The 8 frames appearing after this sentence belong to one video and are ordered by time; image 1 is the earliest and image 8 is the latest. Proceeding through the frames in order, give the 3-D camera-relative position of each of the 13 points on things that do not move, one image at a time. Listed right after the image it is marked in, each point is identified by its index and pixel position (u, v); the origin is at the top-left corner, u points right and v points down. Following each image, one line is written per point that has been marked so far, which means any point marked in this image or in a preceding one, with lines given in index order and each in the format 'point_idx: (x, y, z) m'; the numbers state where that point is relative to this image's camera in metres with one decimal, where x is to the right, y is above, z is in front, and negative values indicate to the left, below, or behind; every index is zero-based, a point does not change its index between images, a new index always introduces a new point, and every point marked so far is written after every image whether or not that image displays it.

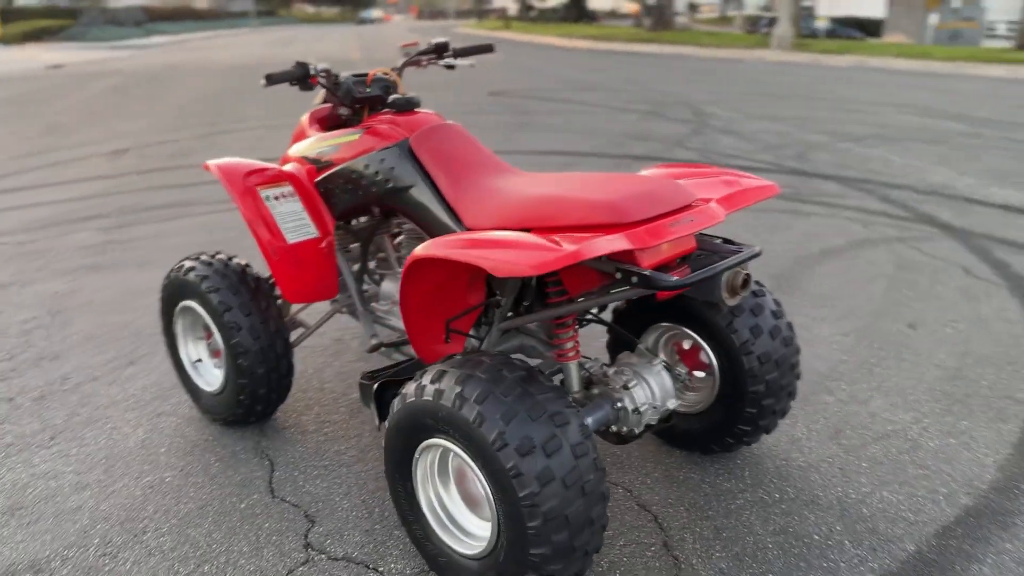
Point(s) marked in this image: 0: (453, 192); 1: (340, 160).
0: (-0.2, +0.3, +2.9) m
1: (-0.6, +0.5, +3.2) m
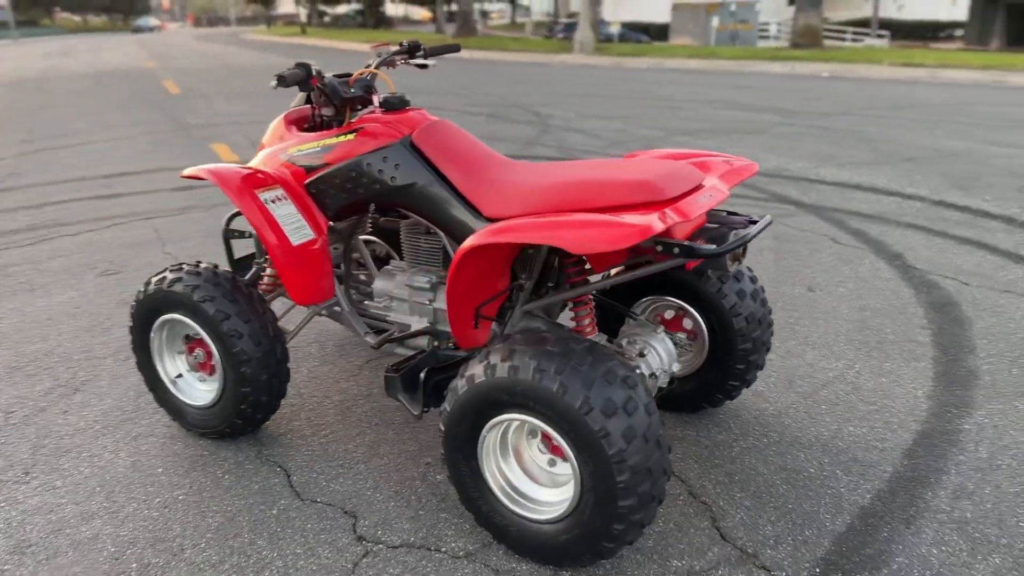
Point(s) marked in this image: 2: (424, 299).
0: (-0.1, +0.4, +3.0) m
1: (-0.6, +0.5, +3.2) m
2: (-0.3, 0.0, +3.3) m
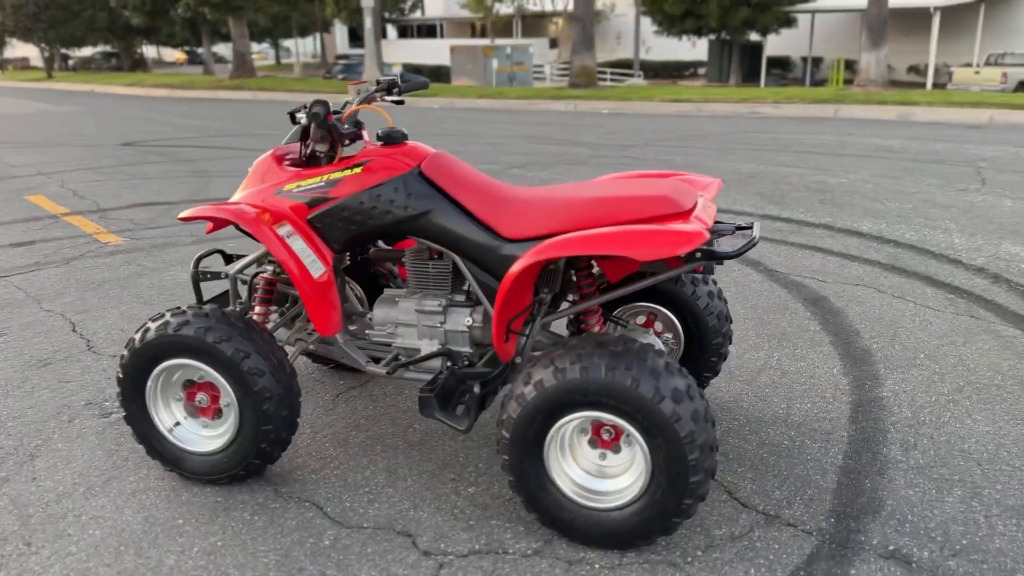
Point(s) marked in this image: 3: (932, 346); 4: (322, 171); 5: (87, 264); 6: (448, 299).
0: (-0.1, +0.3, +3.2) m
1: (-0.6, +0.4, +3.3) m
2: (-0.3, -0.1, +3.4) m
3: (+2.2, -0.3, +4.7) m
4: (-0.7, +0.4, +3.4) m
5: (-3.2, +0.2, +6.5) m
6: (-0.2, 0.0, +3.4) m
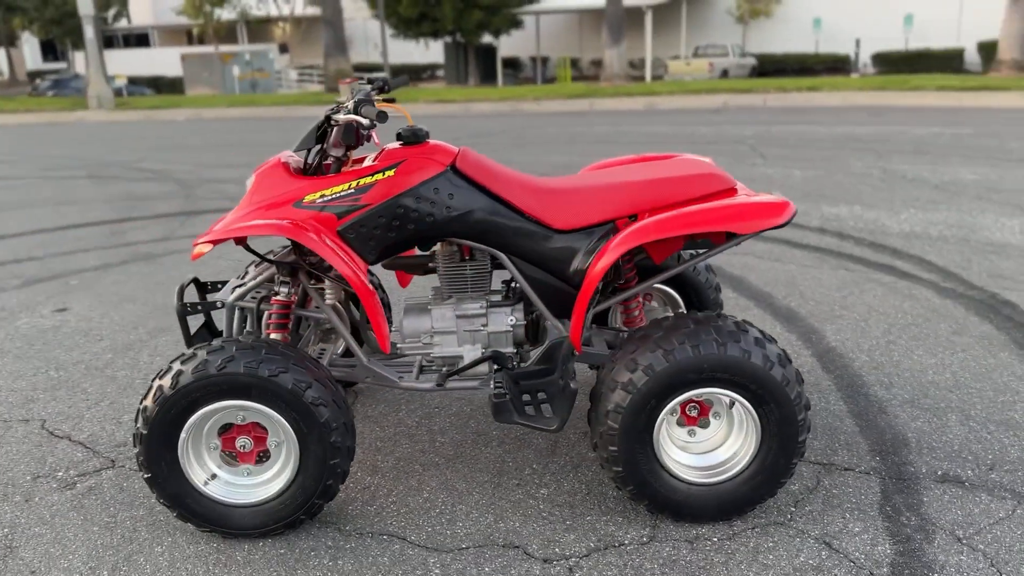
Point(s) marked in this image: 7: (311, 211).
0: (+0.1, +0.3, +3.1) m
1: (-0.5, +0.3, +3.1) m
2: (-0.1, -0.1, +3.3) m
3: (+1.9, -0.1, +5.2) m
4: (-0.6, +0.4, +3.1) m
5: (-3.8, -0.2, +5.4) m
6: (-0.1, -0.1, +3.3) m
7: (-0.7, +0.3, +3.1) m
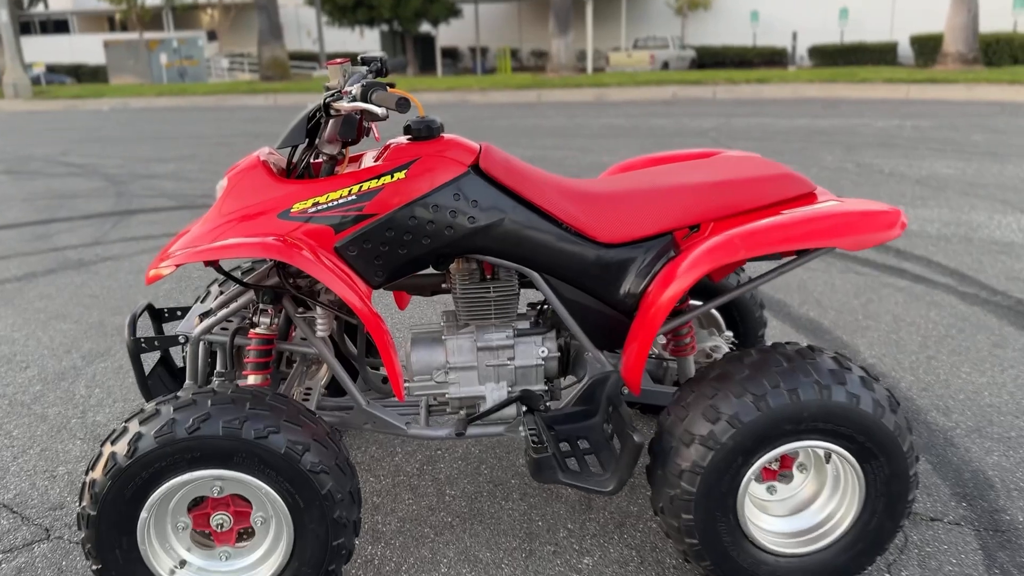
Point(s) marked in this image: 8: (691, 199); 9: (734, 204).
0: (+0.2, +0.2, +2.6) m
1: (-0.4, +0.2, +2.5) m
2: (0.0, -0.2, +2.7) m
3: (+1.9, -0.1, +4.8) m
4: (-0.5, +0.3, +2.5) m
5: (-3.8, -0.3, +4.6) m
6: (0.0, -0.1, +2.7) m
7: (-0.6, +0.2, +2.5) m
8: (+0.5, +0.3, +2.6) m
9: (+0.6, +0.2, +2.6) m
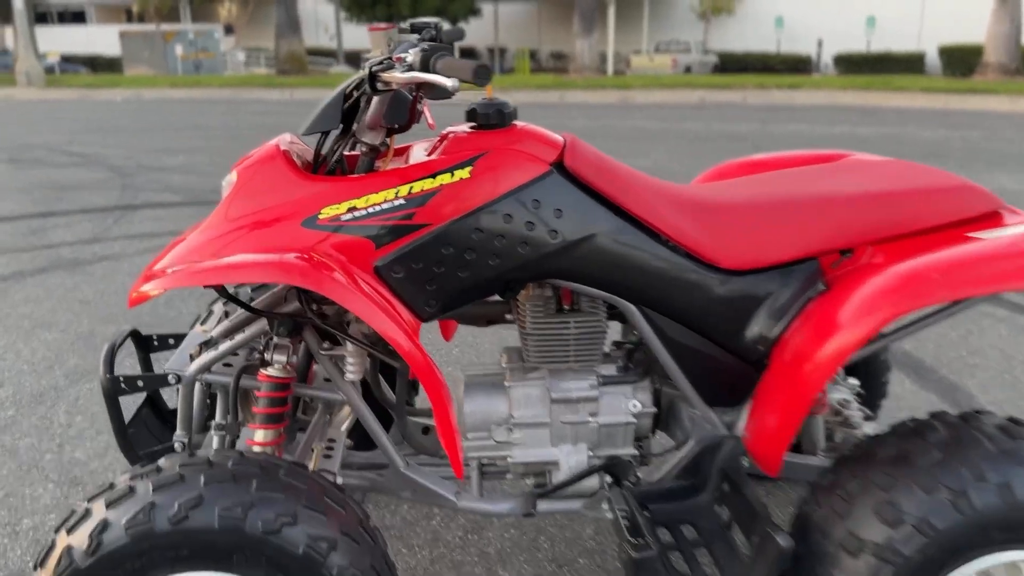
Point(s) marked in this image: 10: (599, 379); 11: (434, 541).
0: (+0.4, +0.1, +2.0) m
1: (-0.2, +0.1, +1.9) m
2: (+0.2, -0.3, +2.1) m
3: (+2.1, -0.2, +4.2) m
4: (-0.3, +0.2, +1.9) m
5: (-3.6, -0.3, +4.0) m
6: (+0.2, -0.2, +2.1) m
7: (-0.4, +0.1, +1.9) m
8: (+0.7, +0.2, +2.0) m
9: (+0.9, +0.1, +2.0) m
10: (+0.2, -0.2, +2.1) m
11: (-0.2, -0.7, +2.5) m
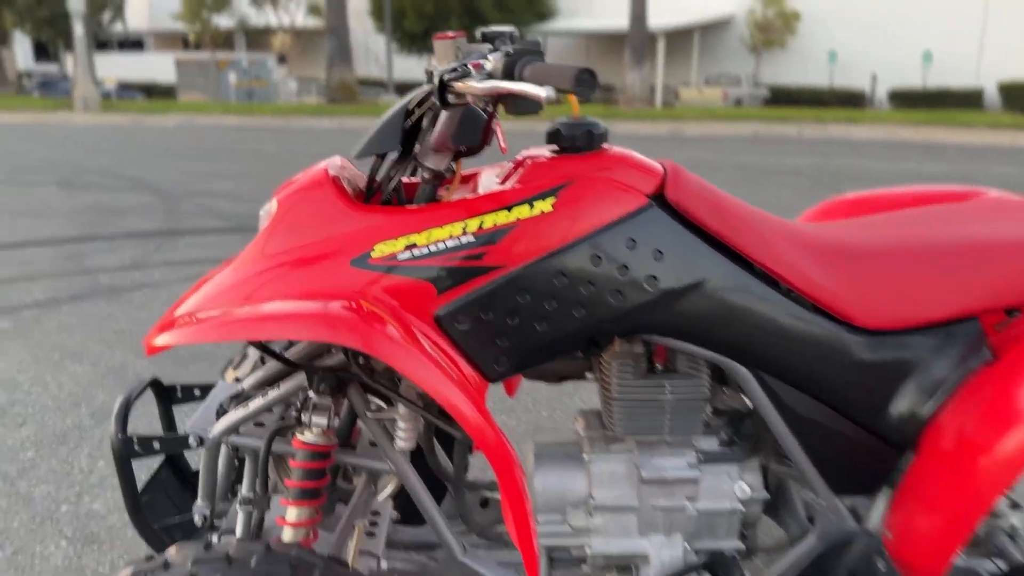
0: (+0.6, 0.0, +1.6) m
1: (0.0, 0.0, +1.6) m
2: (+0.3, -0.4, +1.7) m
3: (+2.4, -0.5, +3.7) m
4: (-0.1, +0.1, +1.6) m
5: (-3.3, -0.4, +3.8) m
6: (+0.4, -0.3, +1.7) m
7: (-0.2, 0.0, +1.6) m
8: (+0.9, 0.0, +1.6) m
9: (+1.0, 0.0, +1.6) m
10: (+0.4, -0.3, +1.8) m
11: (-0.1, -0.8, +2.2) m
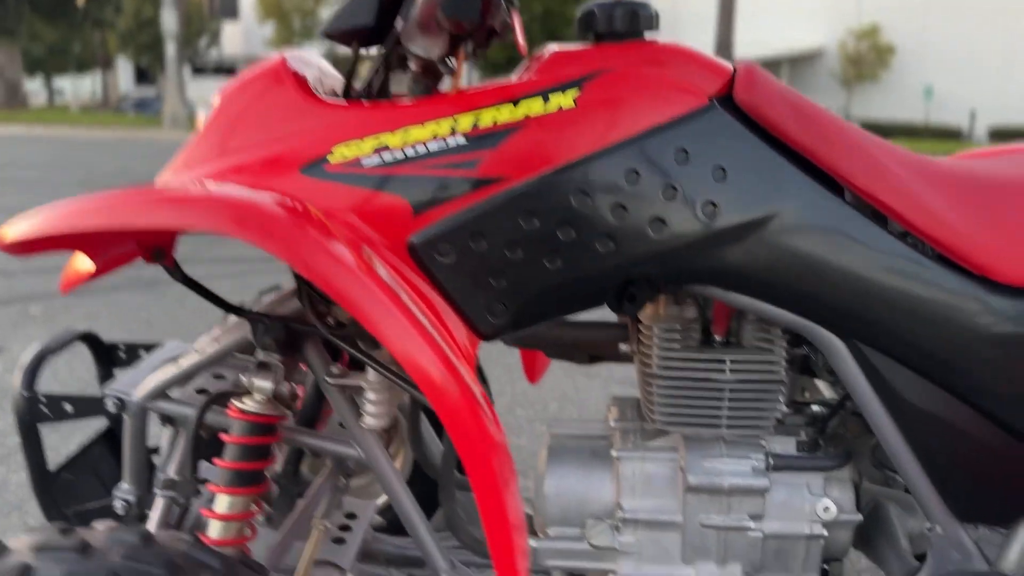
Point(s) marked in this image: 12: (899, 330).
0: (+0.6, +0.1, +1.2) m
1: (0.0, +0.2, +1.1) m
2: (+0.3, -0.3, +1.3) m
3: (+2.5, -0.5, +3.1) m
4: (-0.1, +0.2, +1.2) m
5: (-3.1, -0.3, +3.7) m
6: (+0.4, -0.2, +1.3) m
7: (-0.2, +0.1, +1.2) m
8: (+0.9, +0.1, +1.1) m
9: (+1.0, +0.1, +1.1) m
10: (+0.4, -0.2, +1.3) m
11: (0.0, -0.8, +1.8) m
12: (+0.5, -0.1, +1.1) m
